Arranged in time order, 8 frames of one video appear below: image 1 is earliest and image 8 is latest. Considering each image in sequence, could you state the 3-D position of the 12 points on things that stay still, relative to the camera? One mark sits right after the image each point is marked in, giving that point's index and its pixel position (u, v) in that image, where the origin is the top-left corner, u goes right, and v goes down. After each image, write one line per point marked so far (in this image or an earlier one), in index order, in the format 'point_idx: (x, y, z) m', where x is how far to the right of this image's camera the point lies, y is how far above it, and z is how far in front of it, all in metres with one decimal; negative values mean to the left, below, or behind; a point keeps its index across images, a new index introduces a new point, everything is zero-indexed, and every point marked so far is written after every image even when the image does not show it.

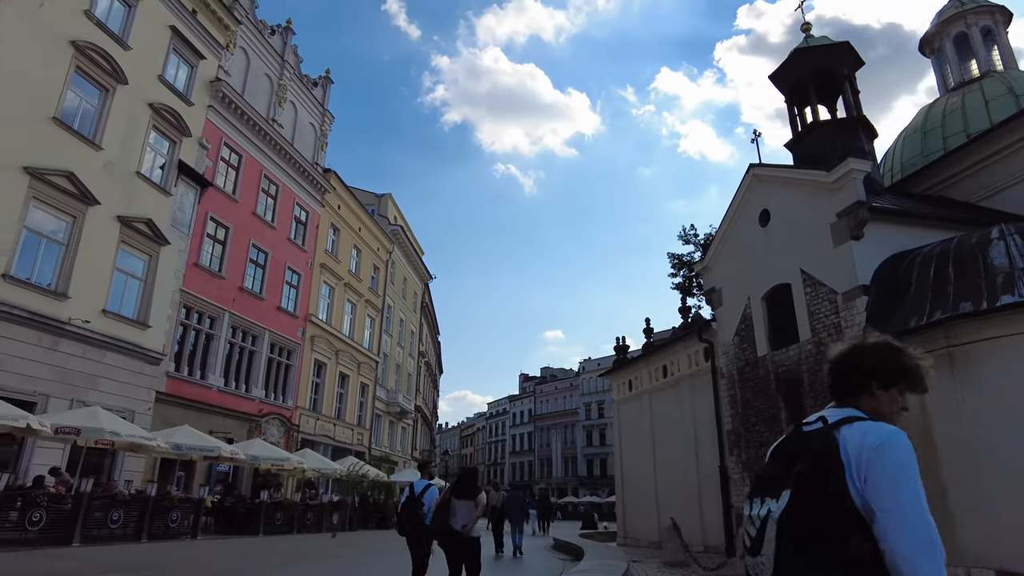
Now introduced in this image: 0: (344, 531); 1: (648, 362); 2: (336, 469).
0: (-4.4, -6.4, +17.6) m
1: (+3.6, -1.8, +16.9) m
2: (-5.0, -5.1, +18.9) m
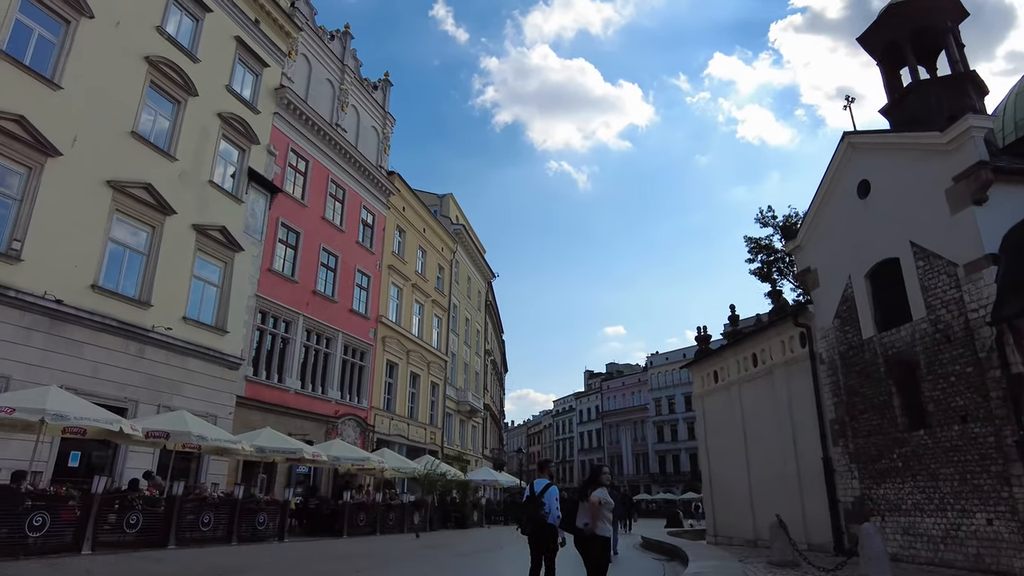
0: (-2.3, -6.4, +17.5) m
1: (+5.4, -1.5, +16.0) m
2: (-2.8, -5.1, +18.8) m
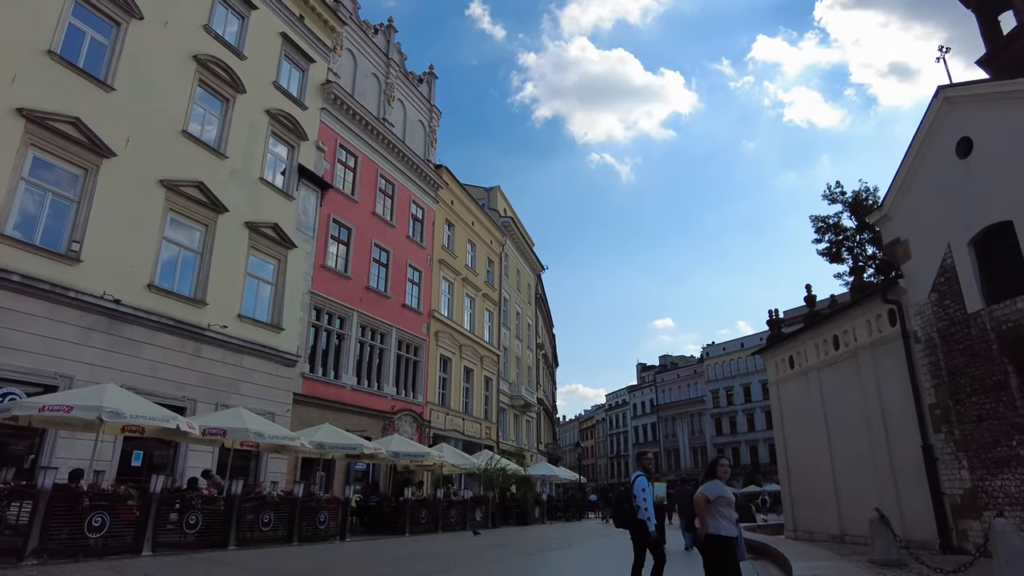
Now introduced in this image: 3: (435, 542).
0: (-0.6, -6.1, +17.0) m
1: (+6.8, -1.0, +14.9) m
2: (-1.1, -4.8, +18.3) m
3: (-1.4, -4.7, +12.3) m
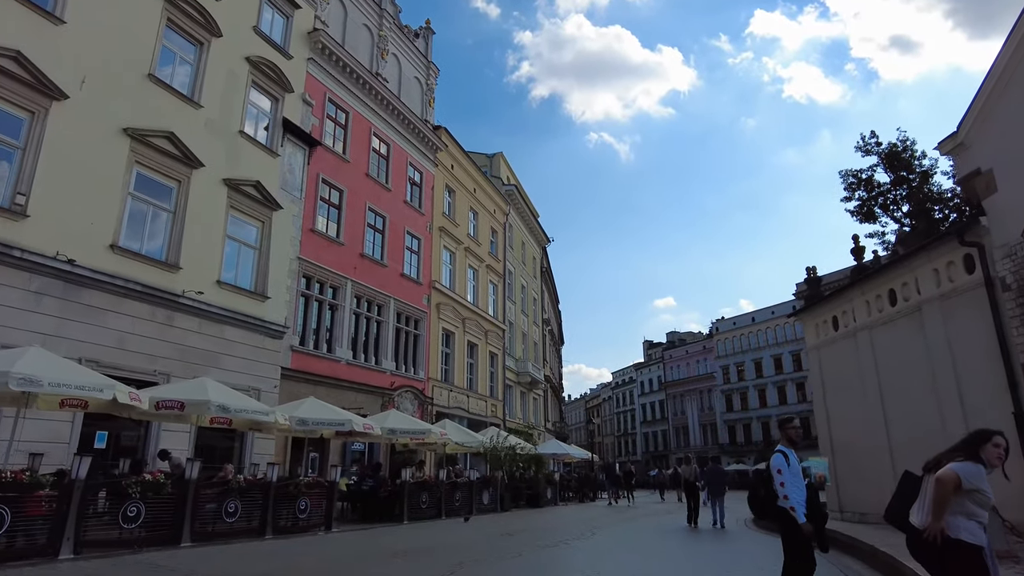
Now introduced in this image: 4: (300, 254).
0: (-0.4, -5.1, +15.3) m
1: (+7.0, 0.0, +13.1) m
2: (-0.8, -3.8, +16.6) m
3: (-1.2, -3.9, +10.6) m
4: (-6.3, +1.0, +19.9) m
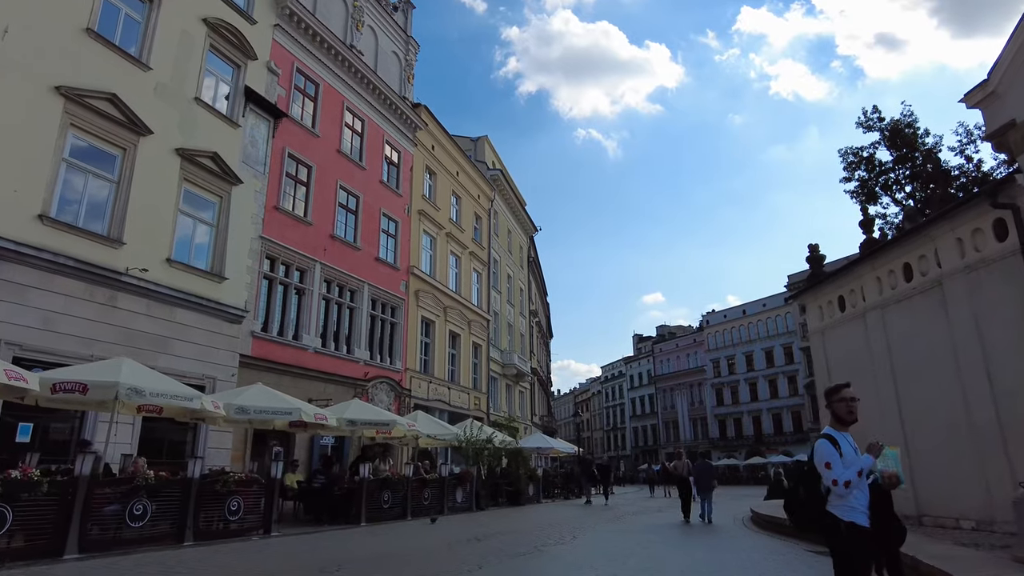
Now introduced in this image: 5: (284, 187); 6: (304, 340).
0: (-0.9, -4.7, +14.0) m
1: (+6.5, +0.5, +11.9) m
2: (-1.3, -3.3, +15.3) m
3: (-1.6, -3.4, +9.3) m
4: (-6.9, +1.5, +18.5) m
5: (-6.7, +2.9, +19.6) m
6: (-6.0, -1.5, +19.3) m
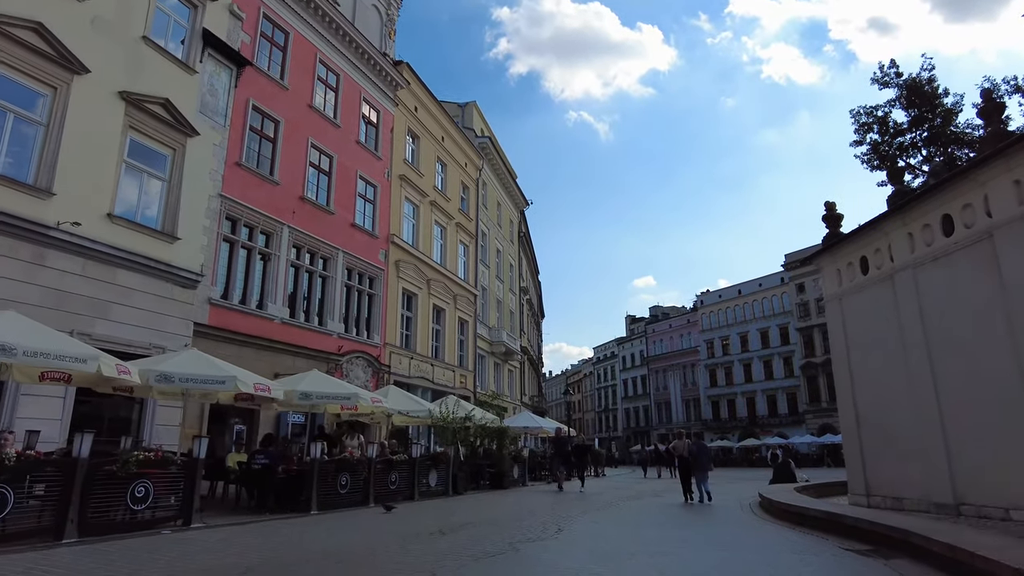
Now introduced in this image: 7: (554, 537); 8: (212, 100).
0: (-1.2, -3.9, +12.6) m
1: (+6.2, +1.1, +10.4) m
2: (-1.7, -2.5, +13.8) m
3: (-1.9, -2.8, +7.8) m
4: (-7.3, +2.4, +16.8) m
5: (-7.1, +3.9, +17.9) m
6: (-6.4, -0.6, +17.8) m
7: (+0.4, -2.7, +7.2) m
8: (-7.5, +4.7, +16.7) m
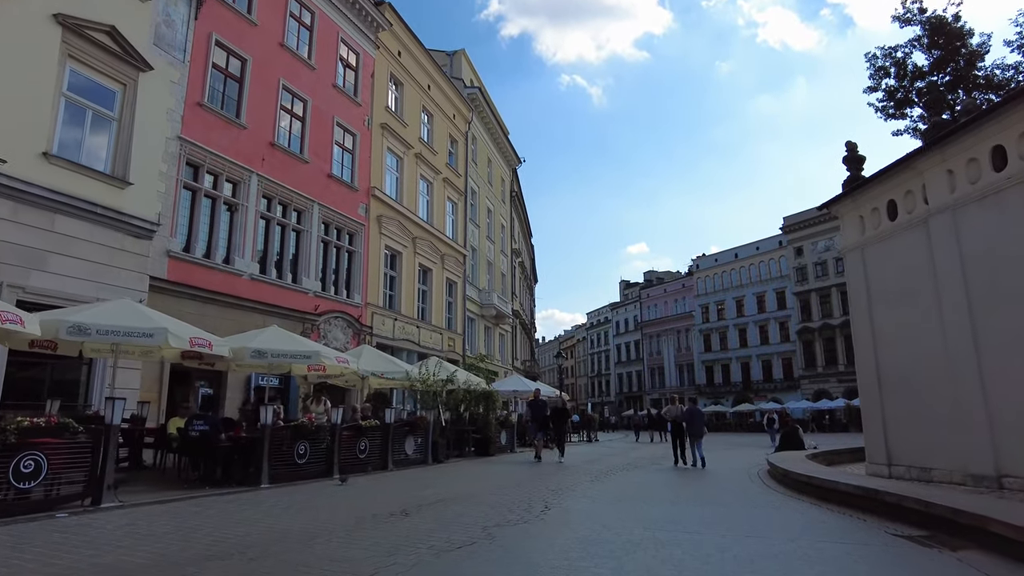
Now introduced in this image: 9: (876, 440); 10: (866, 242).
0: (-1.5, -3.0, +11.5) m
1: (+6.0, +1.9, +9.1) m
2: (-2.0, -1.6, +12.6) m
3: (-2.1, -2.1, +6.6) m
4: (-7.5, +3.5, +15.3) m
5: (-7.4, +5.0, +16.4) m
6: (-6.7, +0.6, +16.4) m
7: (+0.2, -2.1, +6.0) m
8: (-7.8, +5.8, +15.1) m
9: (+5.7, -2.4, +10.5) m
10: (+5.8, +0.8, +10.9) m
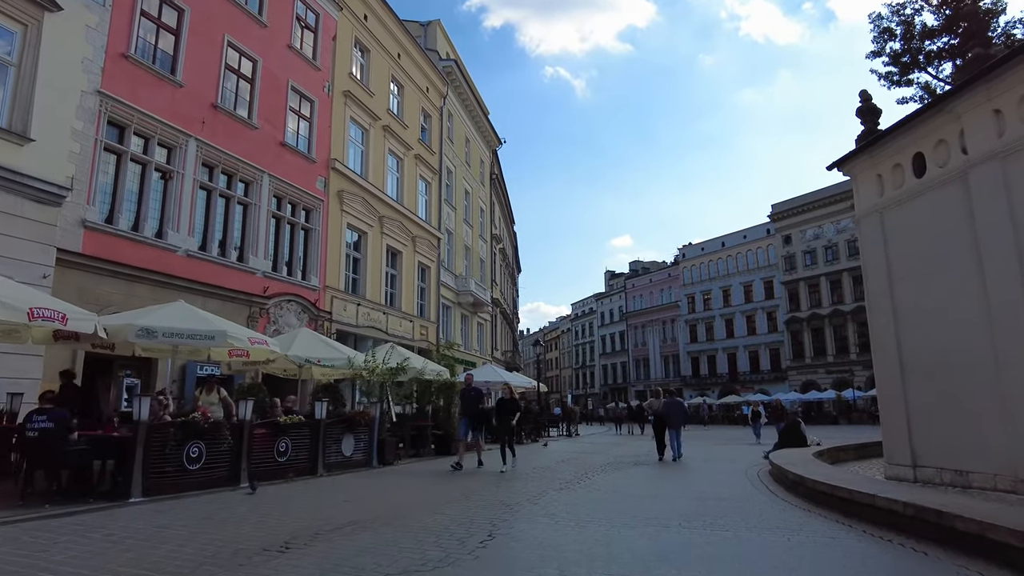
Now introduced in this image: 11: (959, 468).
0: (-2.1, -2.6, +9.7) m
1: (+5.5, +2.3, +7.5) m
2: (-2.6, -1.2, +10.9) m
3: (-2.6, -1.8, +4.9) m
4: (-8.2, +4.0, +13.4) m
5: (-8.0, +5.5, +14.4) m
6: (-7.4, +1.1, +14.5) m
7: (-0.3, -1.7, +4.3) m
8: (-8.5, +6.3, +13.2) m
9: (+5.2, -2.0, +8.9) m
10: (+5.2, +1.2, +9.3) m
11: (+5.3, -2.1, +7.9) m
